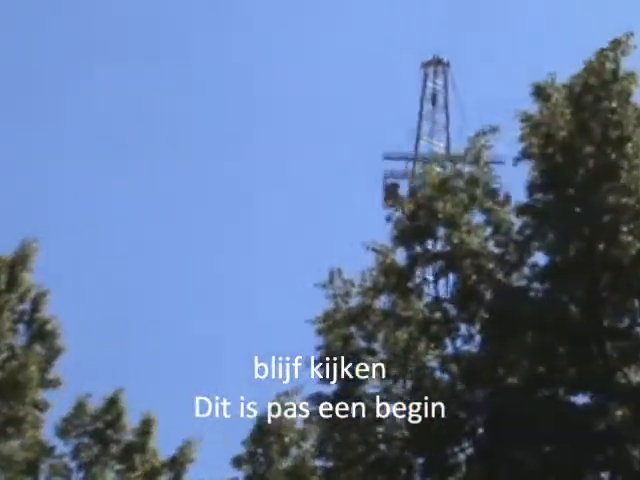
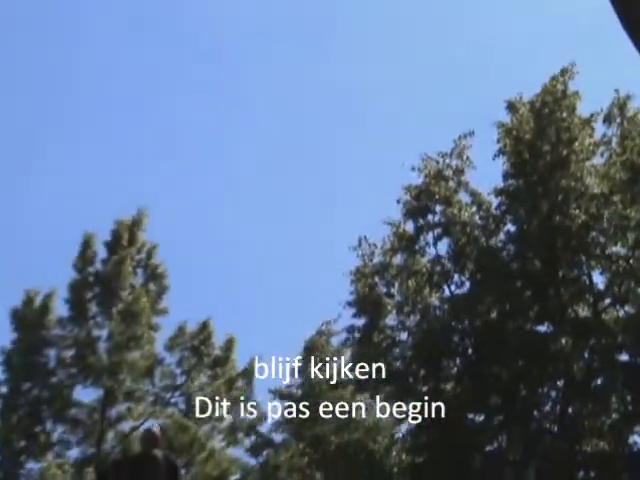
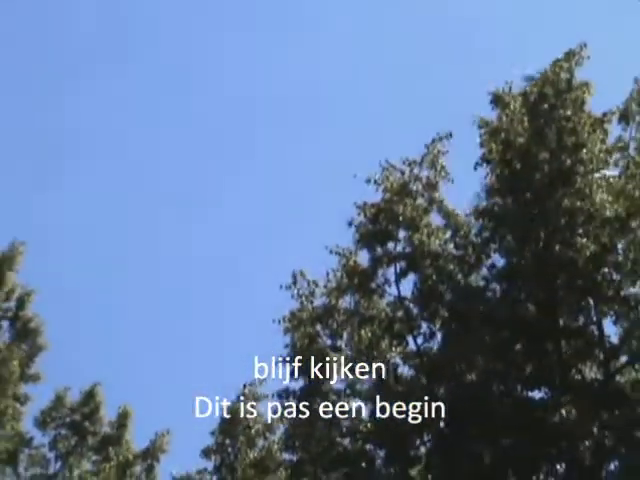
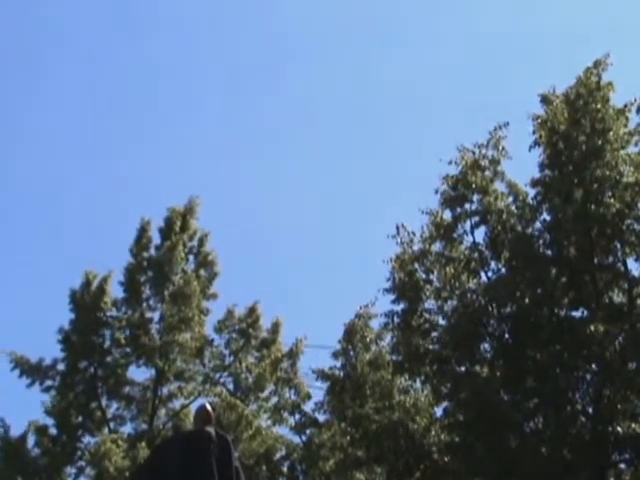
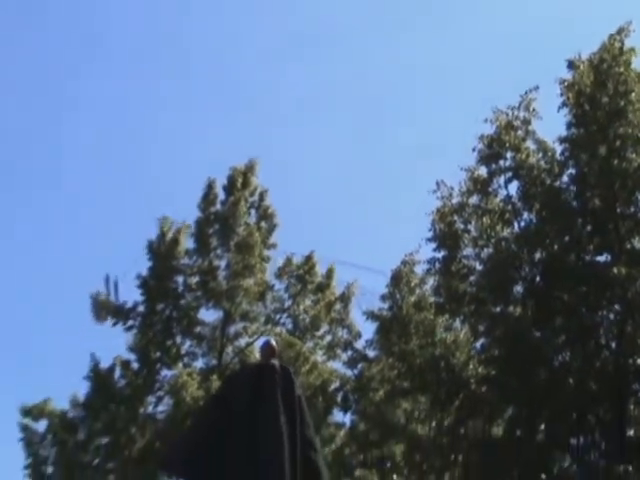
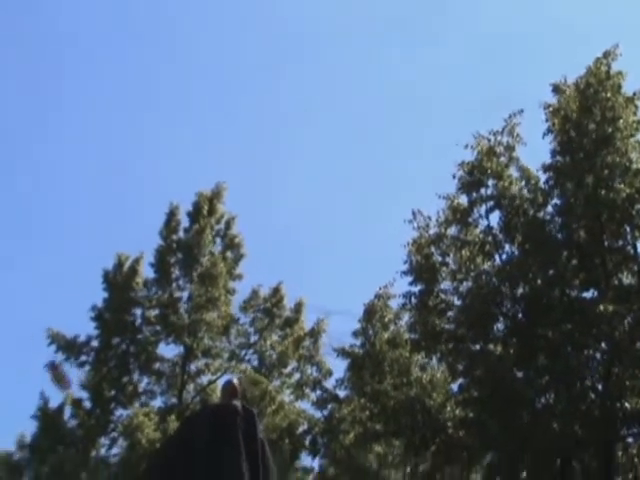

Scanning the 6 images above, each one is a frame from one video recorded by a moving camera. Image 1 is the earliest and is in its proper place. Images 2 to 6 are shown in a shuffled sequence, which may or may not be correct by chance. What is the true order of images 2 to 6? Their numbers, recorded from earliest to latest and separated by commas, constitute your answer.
3, 2, 4, 6, 5
